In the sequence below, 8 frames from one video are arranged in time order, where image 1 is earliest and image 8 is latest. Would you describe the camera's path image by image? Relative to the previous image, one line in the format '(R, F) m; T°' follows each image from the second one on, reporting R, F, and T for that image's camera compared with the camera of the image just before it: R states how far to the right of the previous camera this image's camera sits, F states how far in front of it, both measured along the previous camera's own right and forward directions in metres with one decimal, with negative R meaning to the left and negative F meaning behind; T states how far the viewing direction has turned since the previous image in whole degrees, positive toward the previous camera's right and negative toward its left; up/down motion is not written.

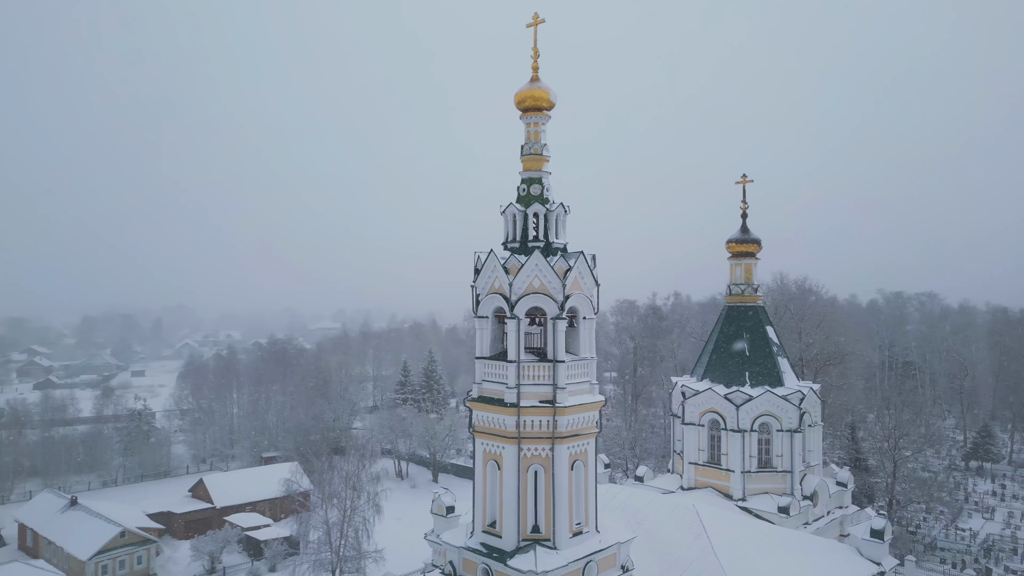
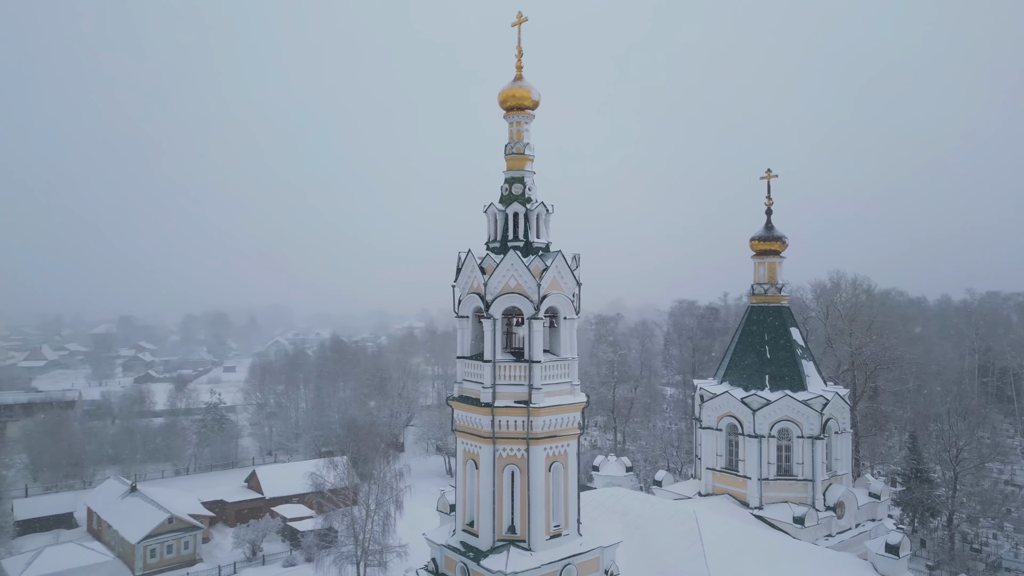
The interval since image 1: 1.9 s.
(+1.5, +0.2) m; -6°
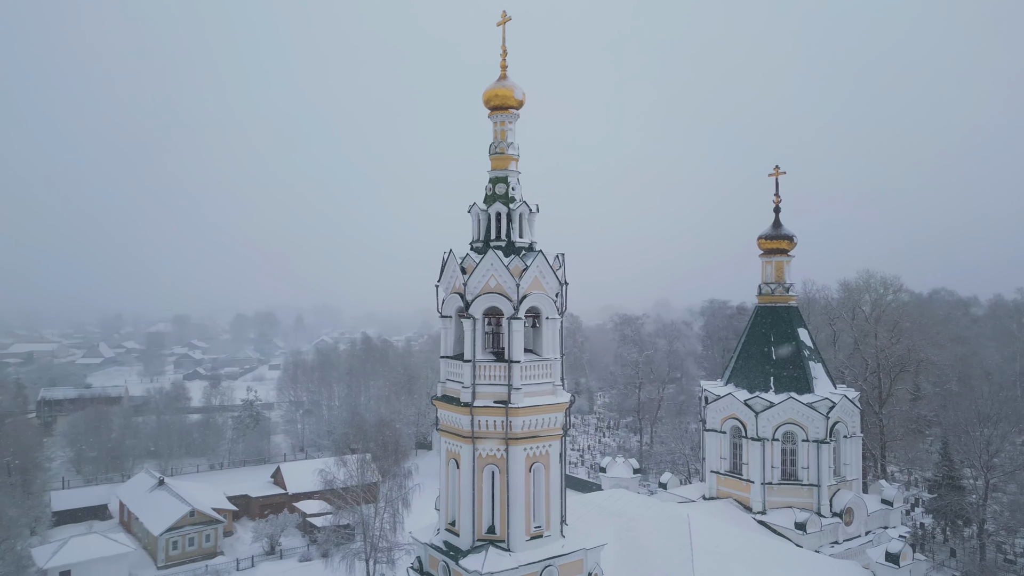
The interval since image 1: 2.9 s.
(+0.9, +0.1) m; -3°
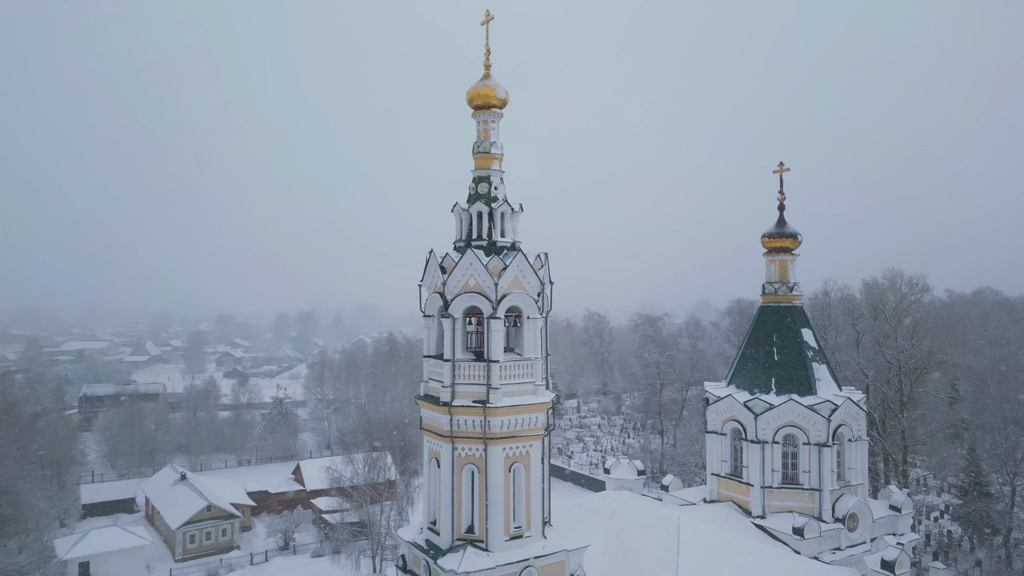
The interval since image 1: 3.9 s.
(+0.8, 0.0) m; -3°
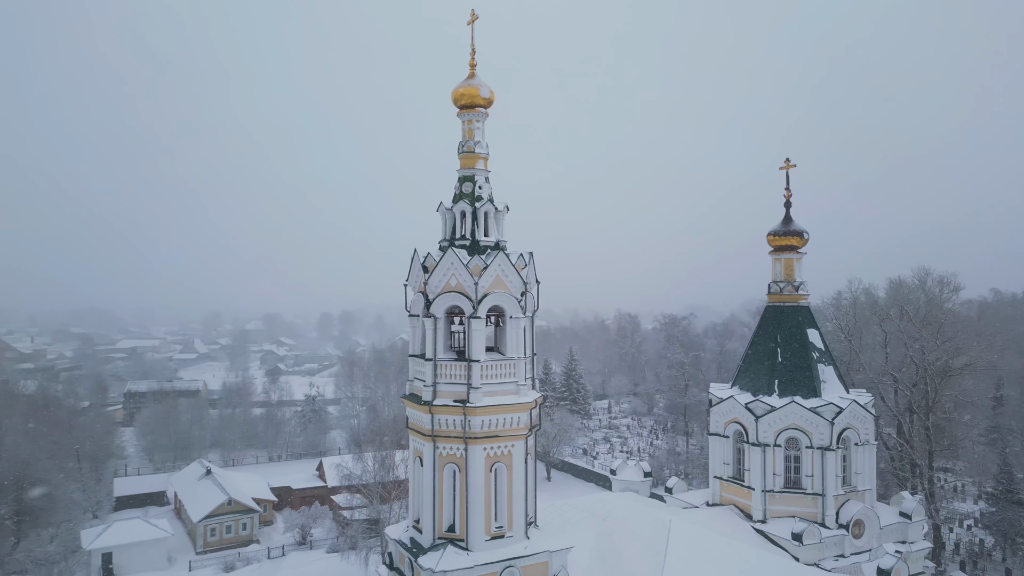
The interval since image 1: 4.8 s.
(+0.9, 0.0) m; -3°
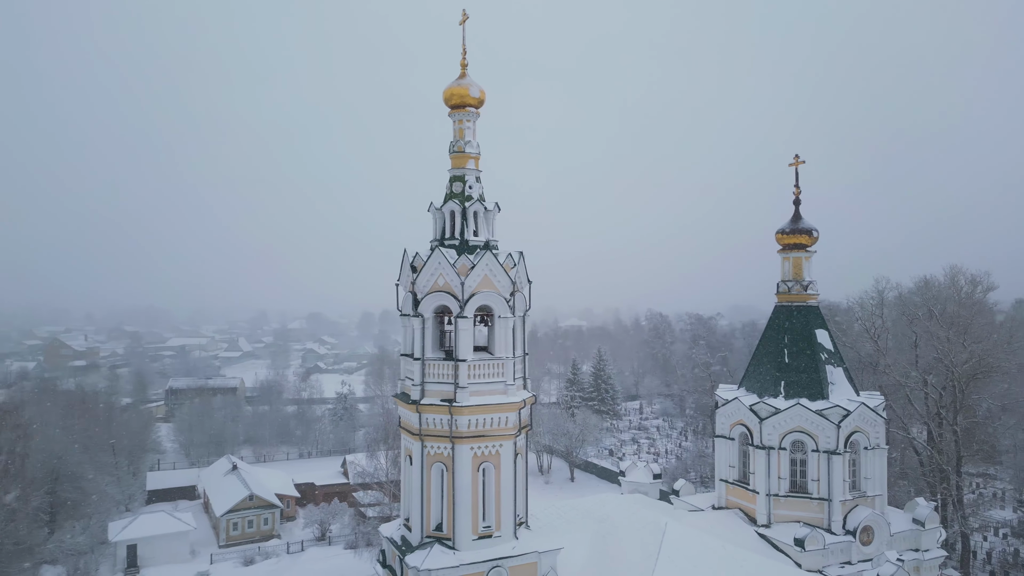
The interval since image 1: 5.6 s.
(+0.8, 0.0) m; -3°
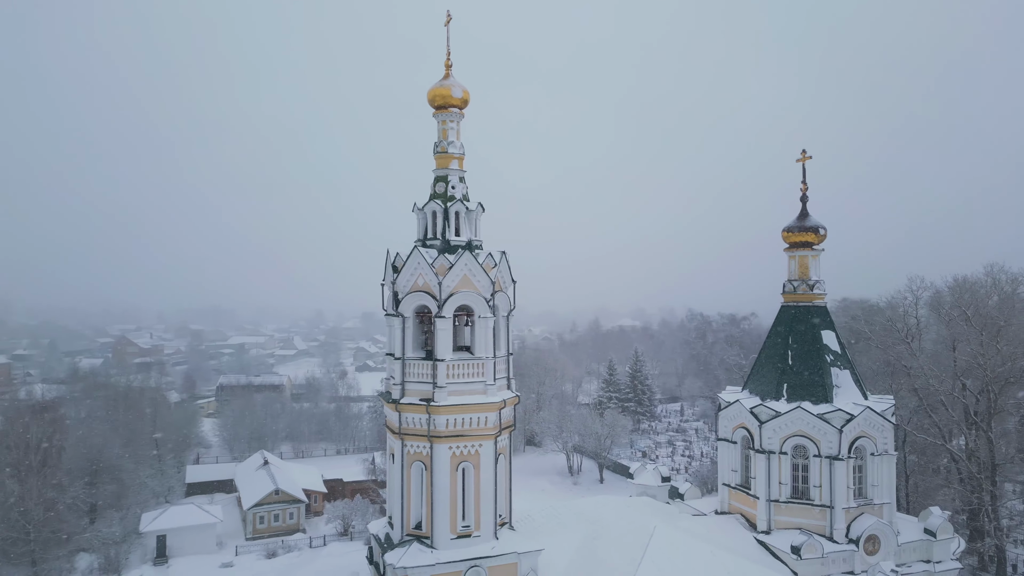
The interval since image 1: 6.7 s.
(+1.1, 0.0) m; -4°
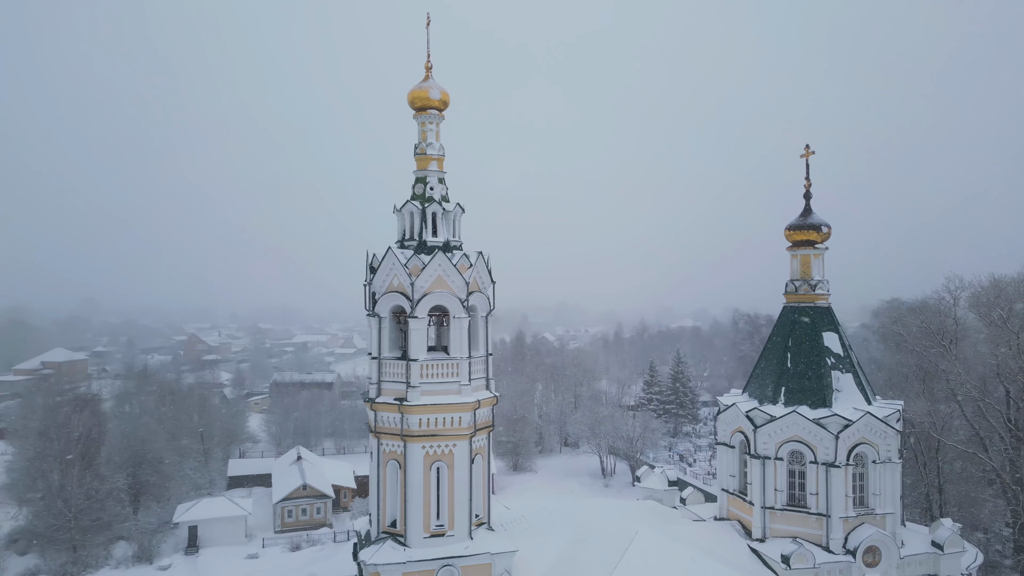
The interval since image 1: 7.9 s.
(+1.3, 0.0) m; -4°
